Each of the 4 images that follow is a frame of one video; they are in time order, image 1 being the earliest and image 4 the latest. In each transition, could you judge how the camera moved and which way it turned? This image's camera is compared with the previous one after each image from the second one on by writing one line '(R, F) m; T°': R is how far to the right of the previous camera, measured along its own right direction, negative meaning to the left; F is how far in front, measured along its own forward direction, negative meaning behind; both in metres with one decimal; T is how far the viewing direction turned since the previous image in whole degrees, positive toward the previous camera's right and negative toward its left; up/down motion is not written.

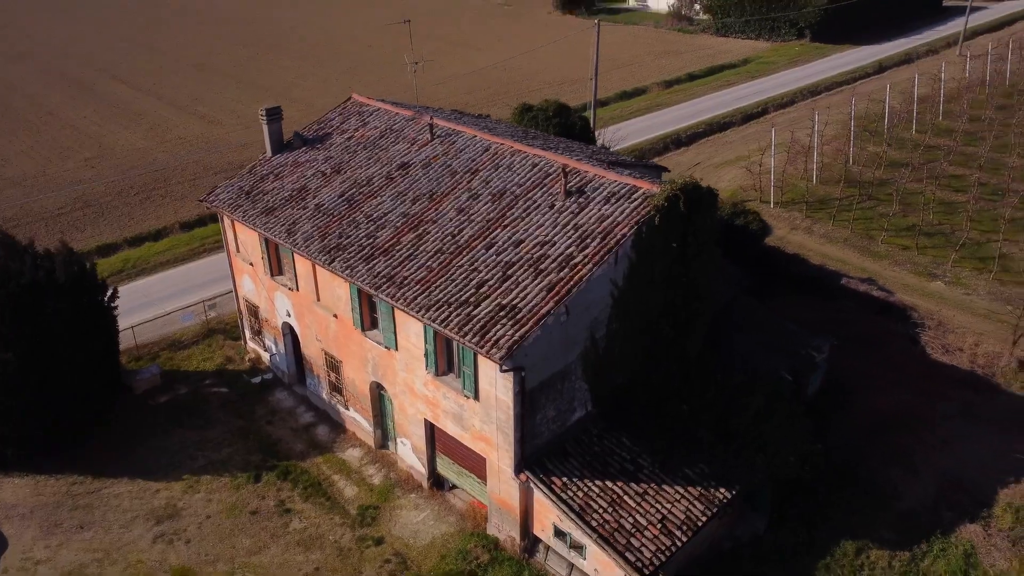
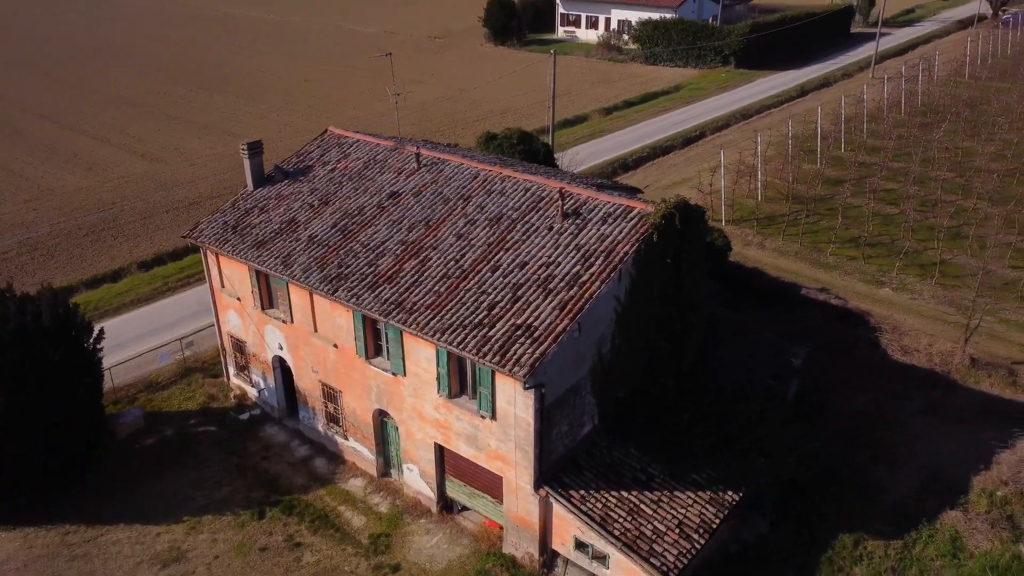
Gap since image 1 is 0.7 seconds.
(-1.4, -0.3) m; +5°
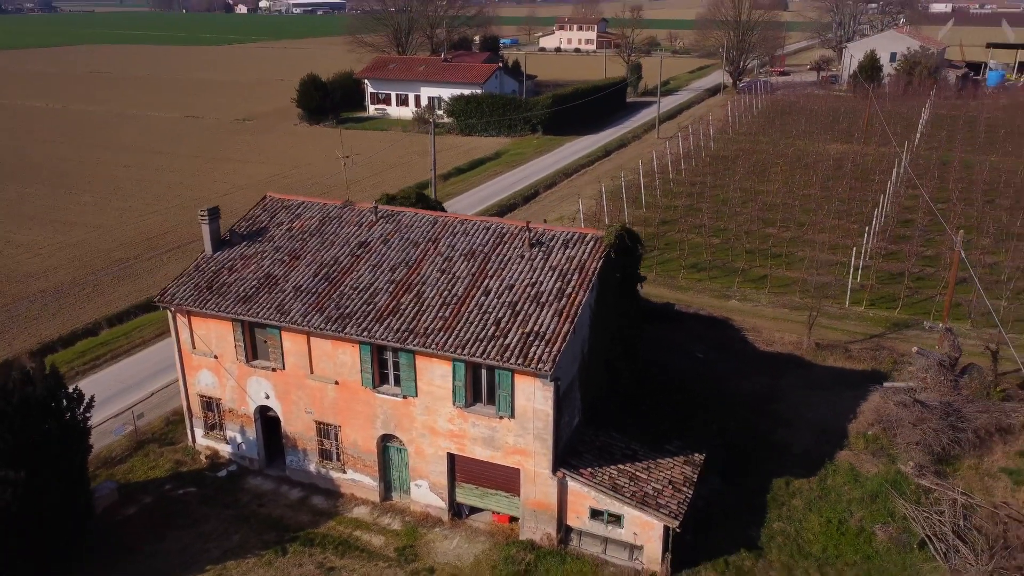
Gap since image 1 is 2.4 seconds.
(-4.0, -1.8) m; +15°
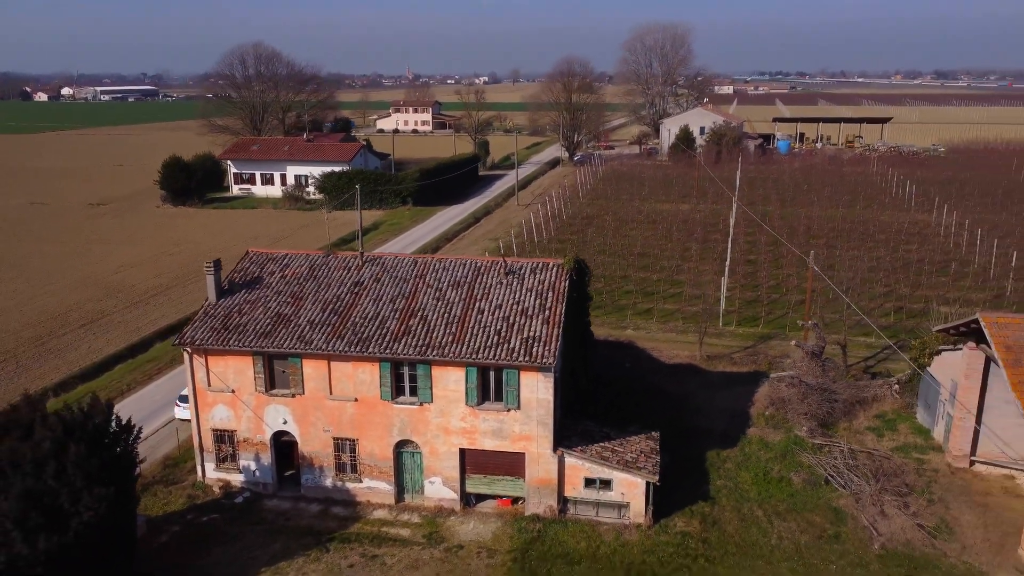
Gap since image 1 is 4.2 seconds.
(-3.8, -3.1) m; +12°
